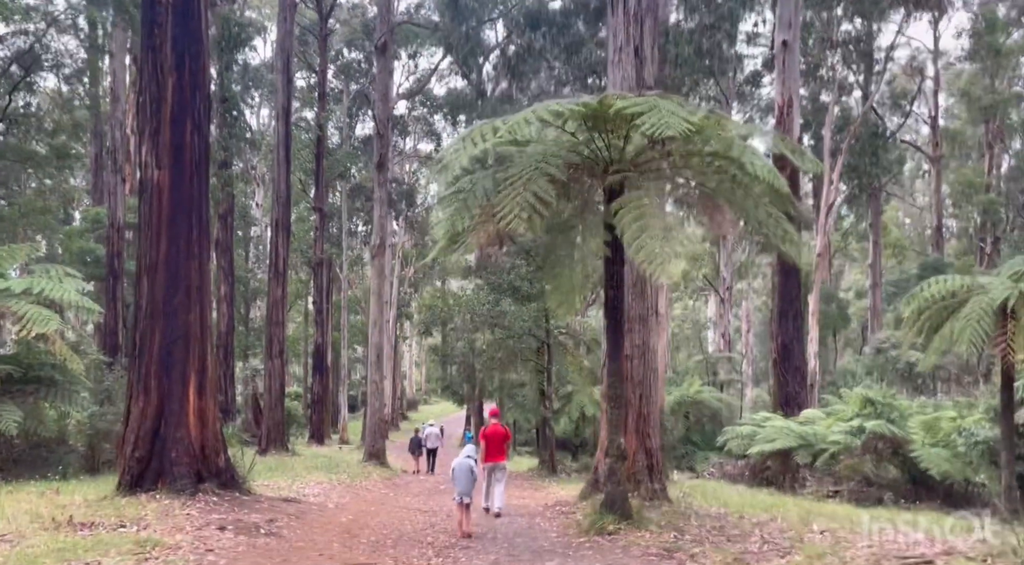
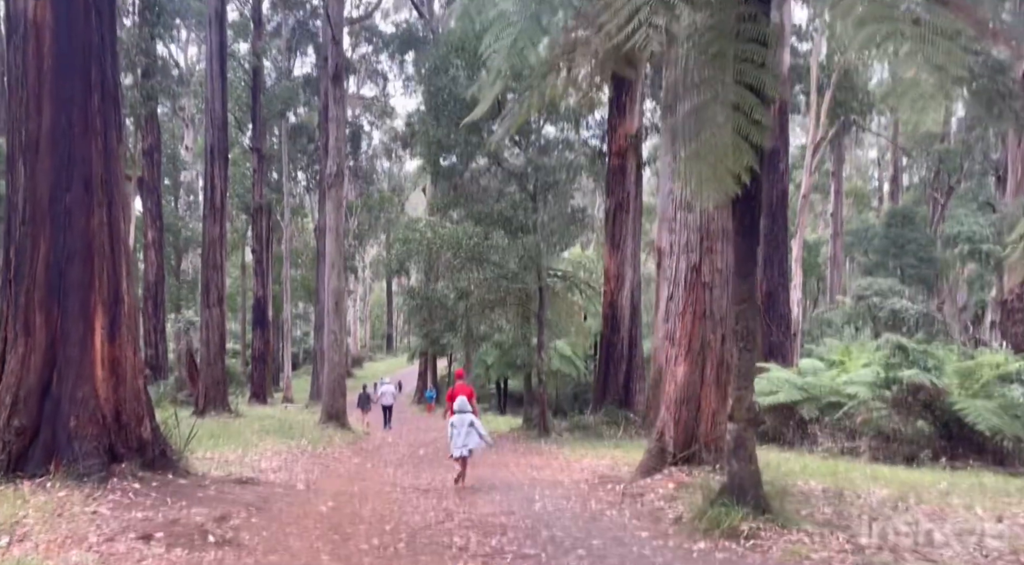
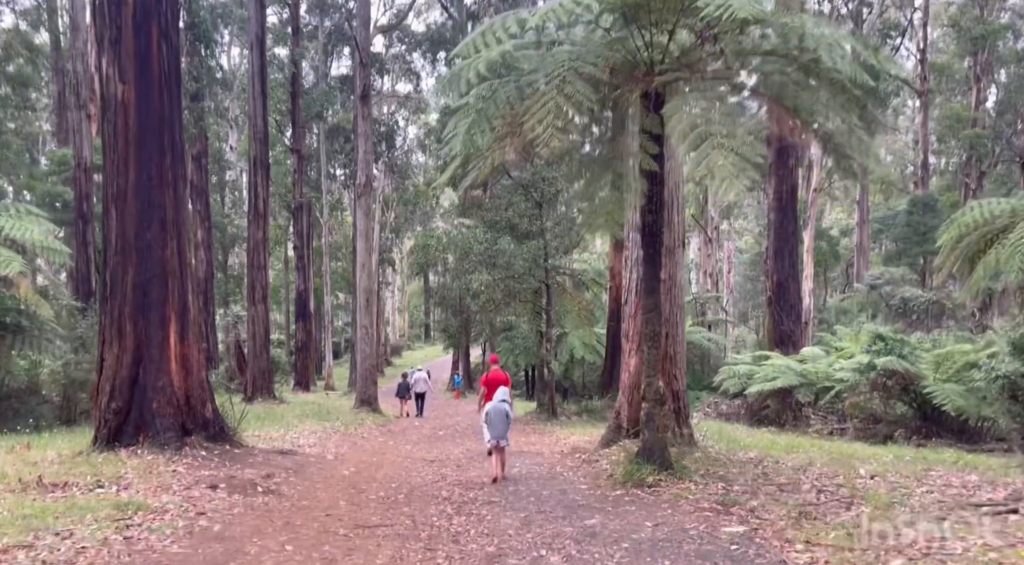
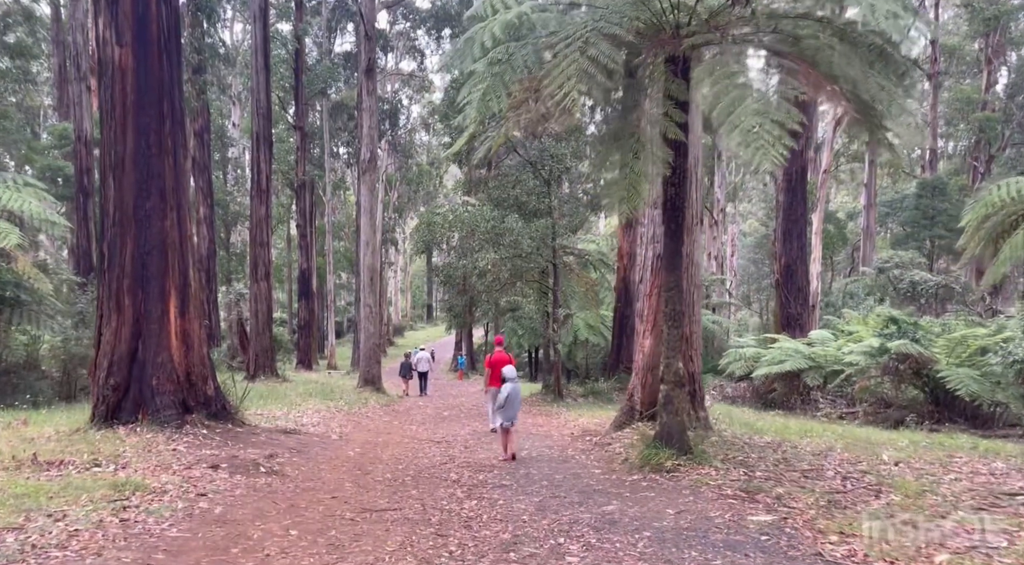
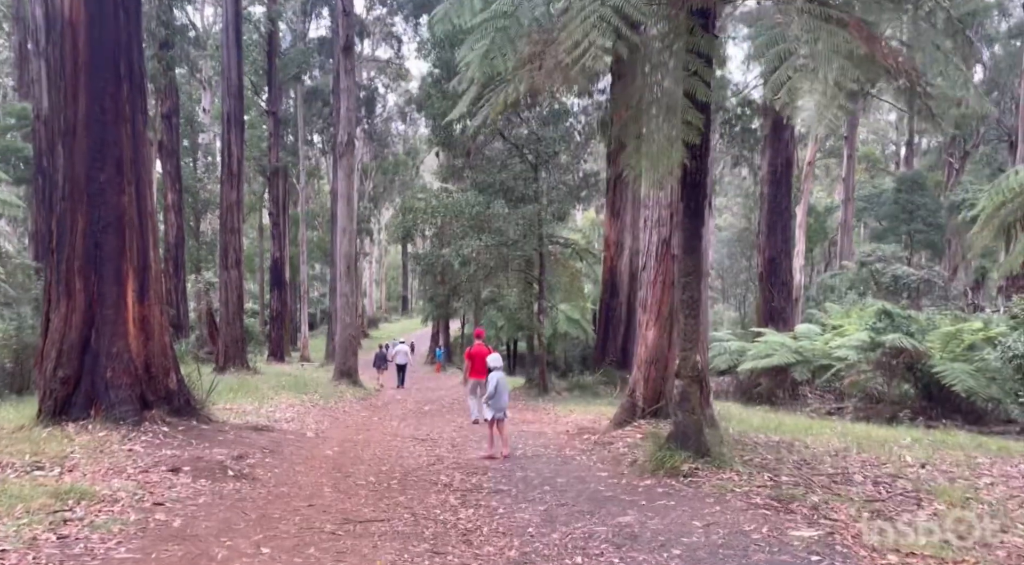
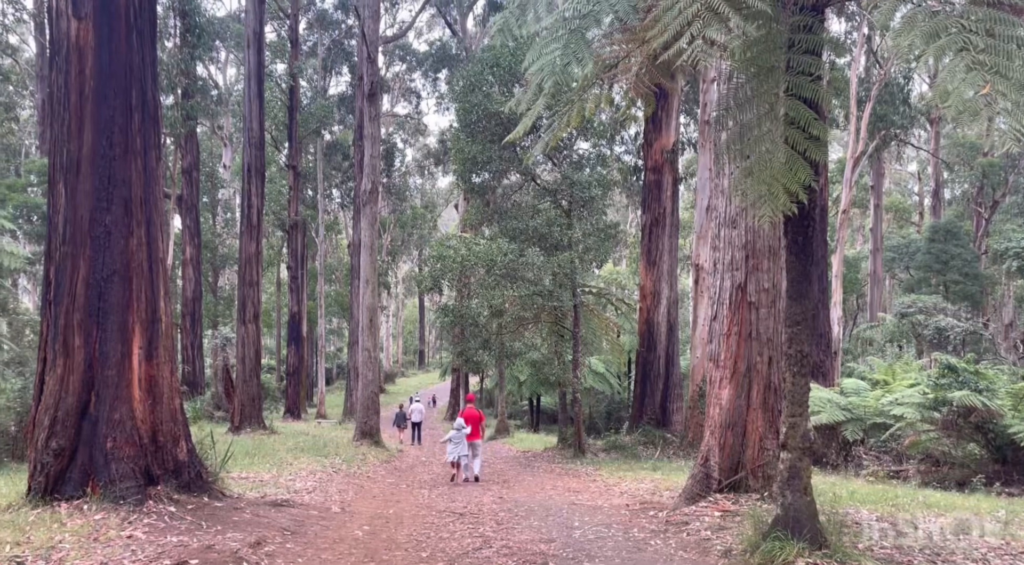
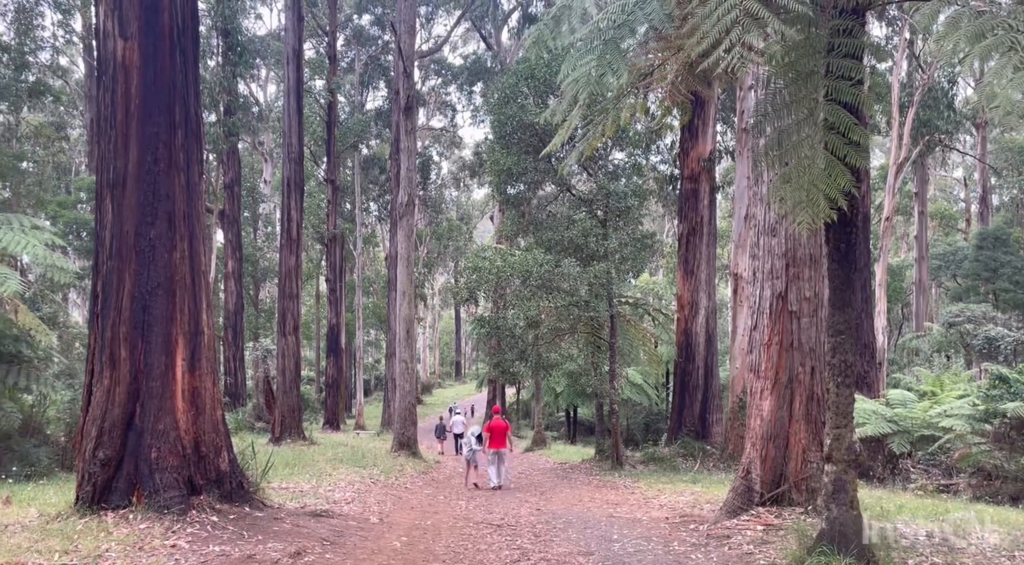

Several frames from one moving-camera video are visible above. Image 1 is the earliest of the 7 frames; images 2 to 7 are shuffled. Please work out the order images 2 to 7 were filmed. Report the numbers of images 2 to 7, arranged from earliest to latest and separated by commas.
3, 4, 5, 2, 6, 7
